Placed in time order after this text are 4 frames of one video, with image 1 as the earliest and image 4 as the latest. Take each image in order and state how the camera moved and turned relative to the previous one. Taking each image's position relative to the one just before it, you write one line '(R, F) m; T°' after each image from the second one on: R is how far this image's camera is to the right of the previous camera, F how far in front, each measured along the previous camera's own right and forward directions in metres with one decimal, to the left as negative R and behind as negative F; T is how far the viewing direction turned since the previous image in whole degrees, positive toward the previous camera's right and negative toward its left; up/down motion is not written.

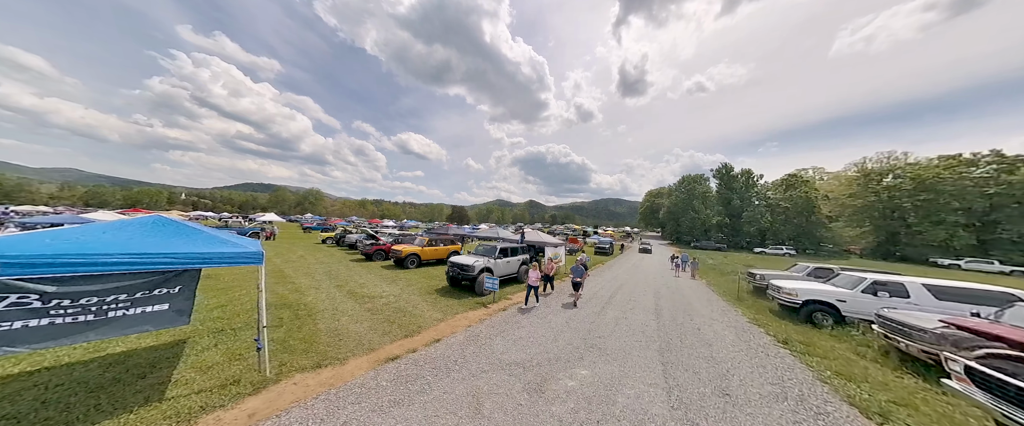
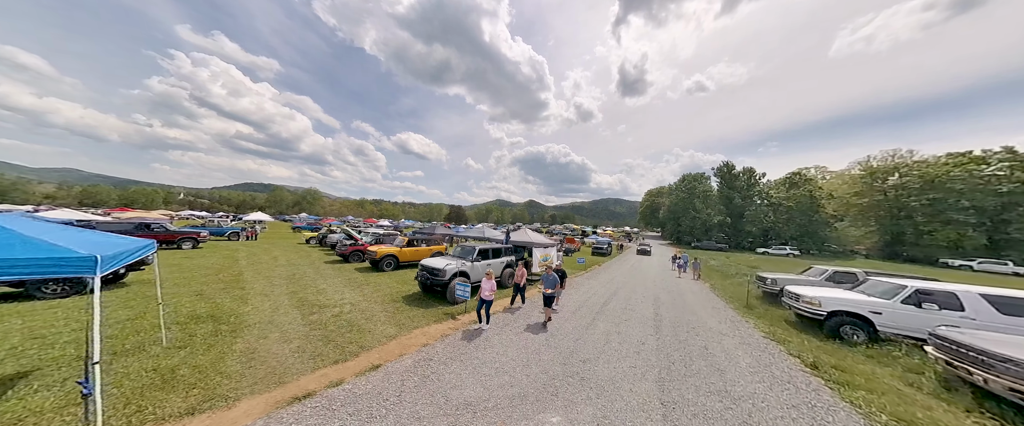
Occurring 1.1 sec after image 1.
(+0.8, +1.2) m; 0°
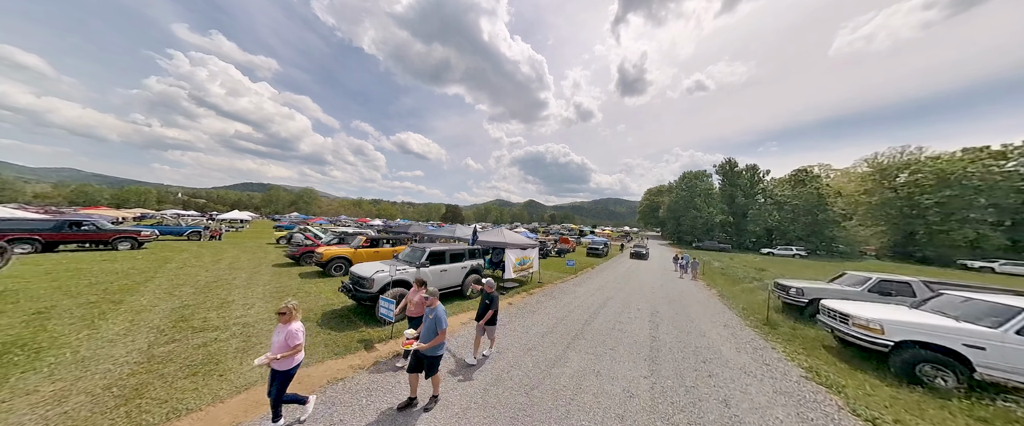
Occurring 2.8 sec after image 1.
(+1.4, +2.1) m; 0°
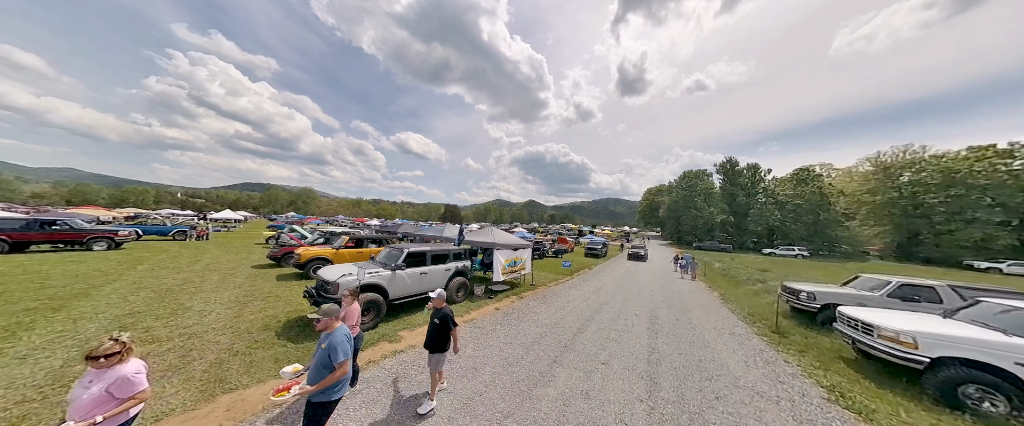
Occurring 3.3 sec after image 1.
(+0.4, +0.7) m; 0°
